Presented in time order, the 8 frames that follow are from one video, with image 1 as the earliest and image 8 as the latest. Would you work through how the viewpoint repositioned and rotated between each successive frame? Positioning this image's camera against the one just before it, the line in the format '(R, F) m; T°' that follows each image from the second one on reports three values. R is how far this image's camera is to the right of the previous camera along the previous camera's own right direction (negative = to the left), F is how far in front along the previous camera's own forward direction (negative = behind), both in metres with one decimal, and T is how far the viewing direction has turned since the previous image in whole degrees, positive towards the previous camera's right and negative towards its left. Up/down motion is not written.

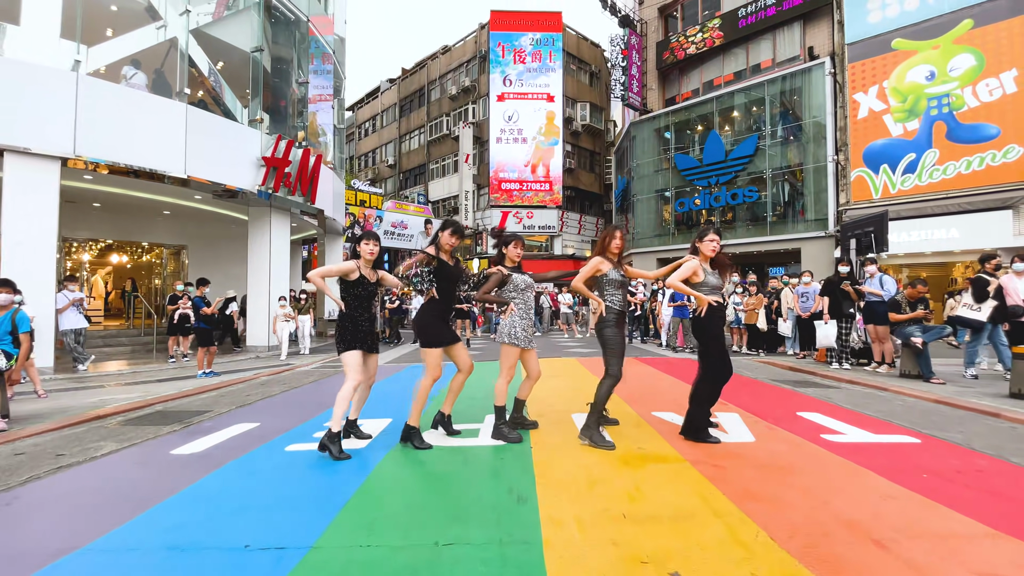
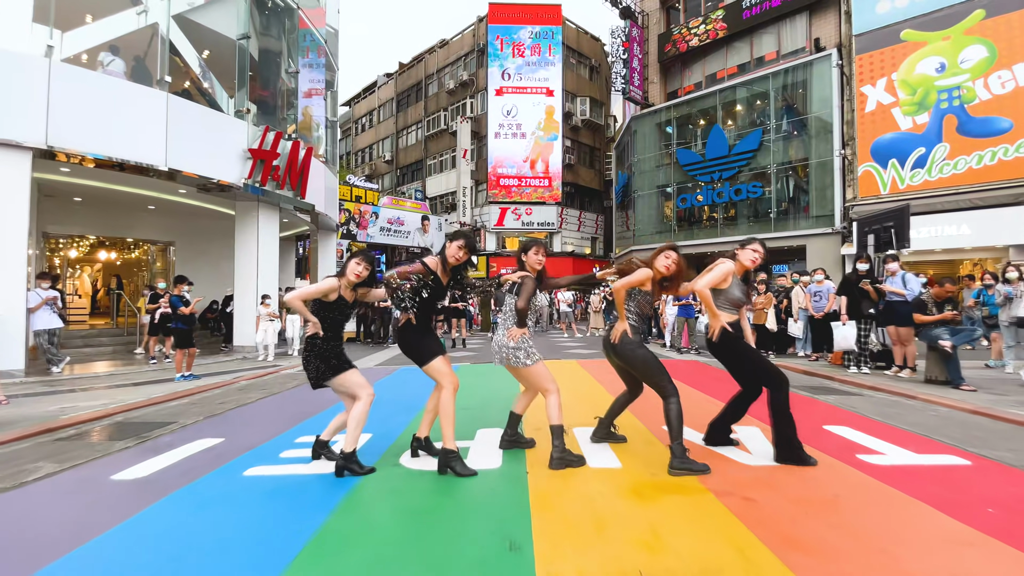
(0.0, +0.5) m; 0°
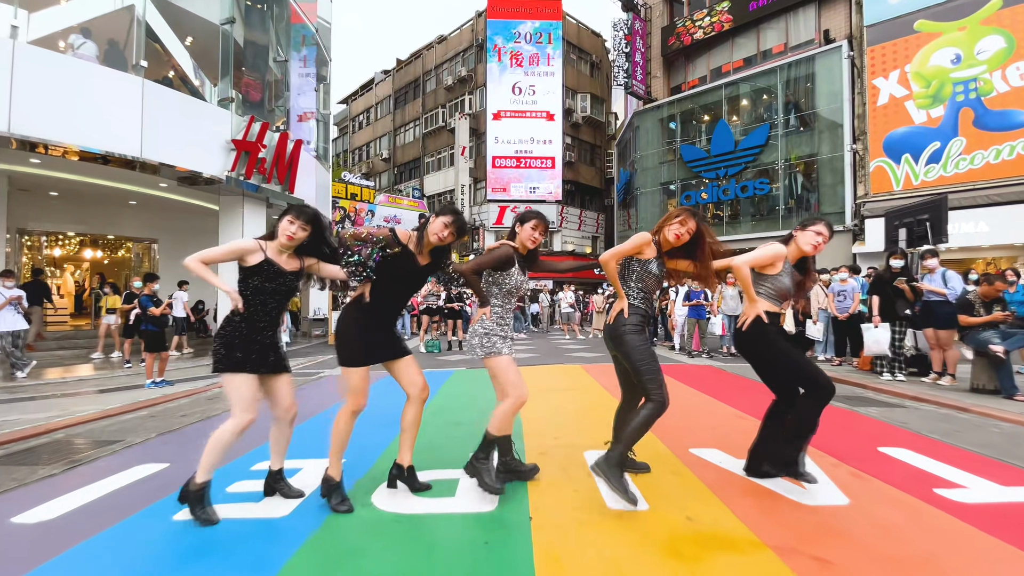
(0.0, +0.6) m; 0°
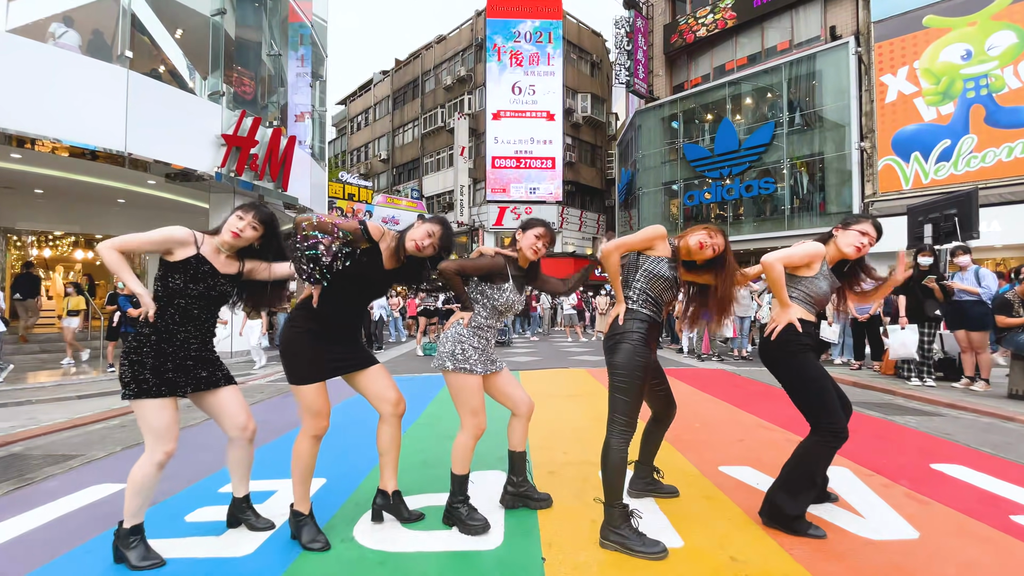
(0.0, +0.4) m; 0°
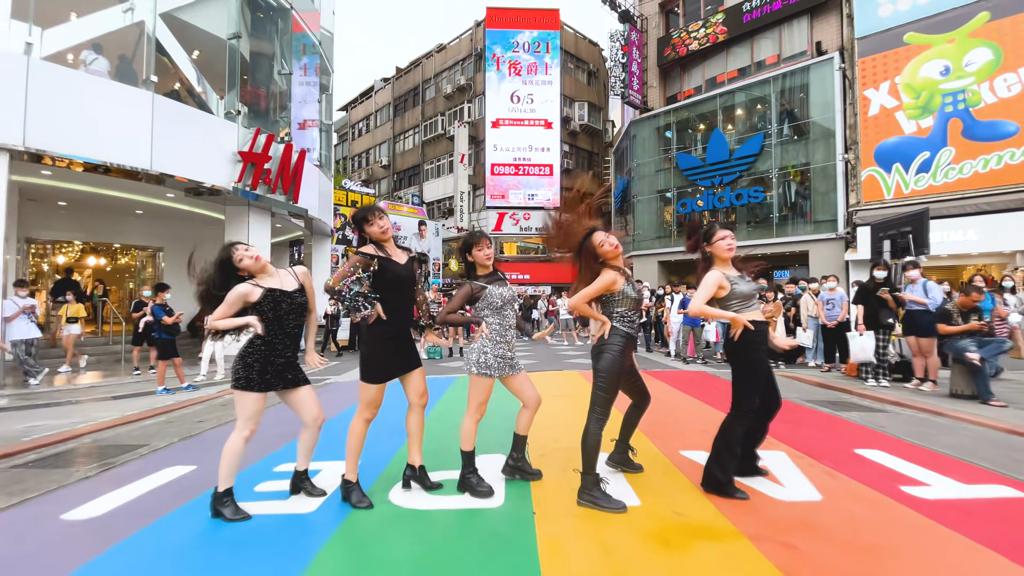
(0.0, -0.7) m; 0°
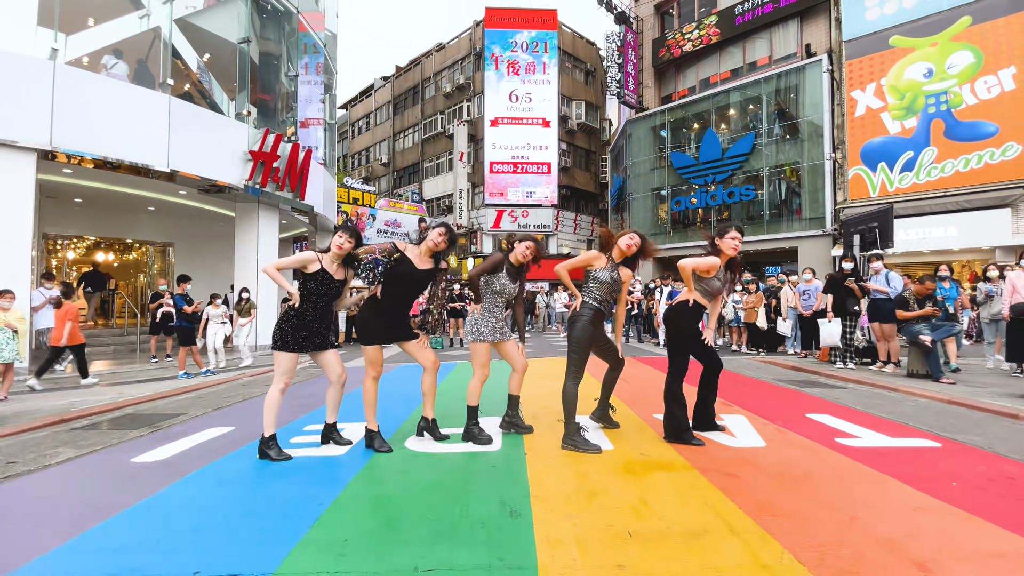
(0.0, -0.5) m; 0°
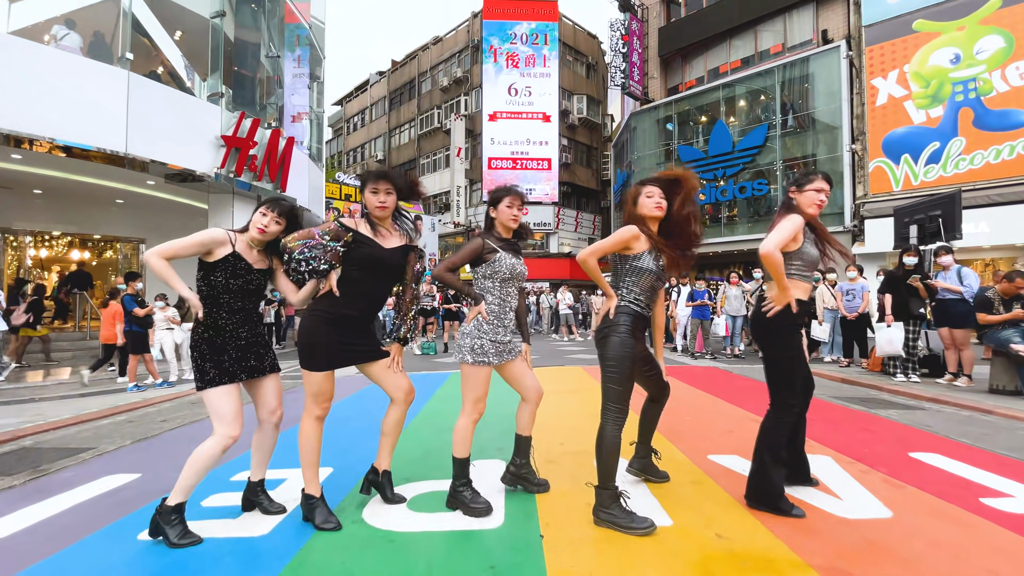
(0.0, +1.1) m; 0°
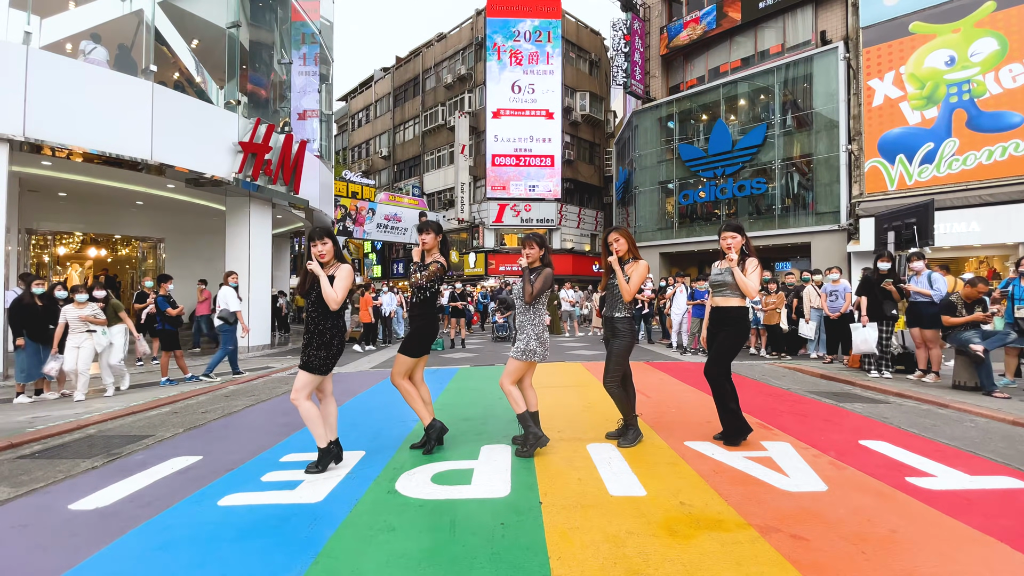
(0.0, -0.5) m; 0°
